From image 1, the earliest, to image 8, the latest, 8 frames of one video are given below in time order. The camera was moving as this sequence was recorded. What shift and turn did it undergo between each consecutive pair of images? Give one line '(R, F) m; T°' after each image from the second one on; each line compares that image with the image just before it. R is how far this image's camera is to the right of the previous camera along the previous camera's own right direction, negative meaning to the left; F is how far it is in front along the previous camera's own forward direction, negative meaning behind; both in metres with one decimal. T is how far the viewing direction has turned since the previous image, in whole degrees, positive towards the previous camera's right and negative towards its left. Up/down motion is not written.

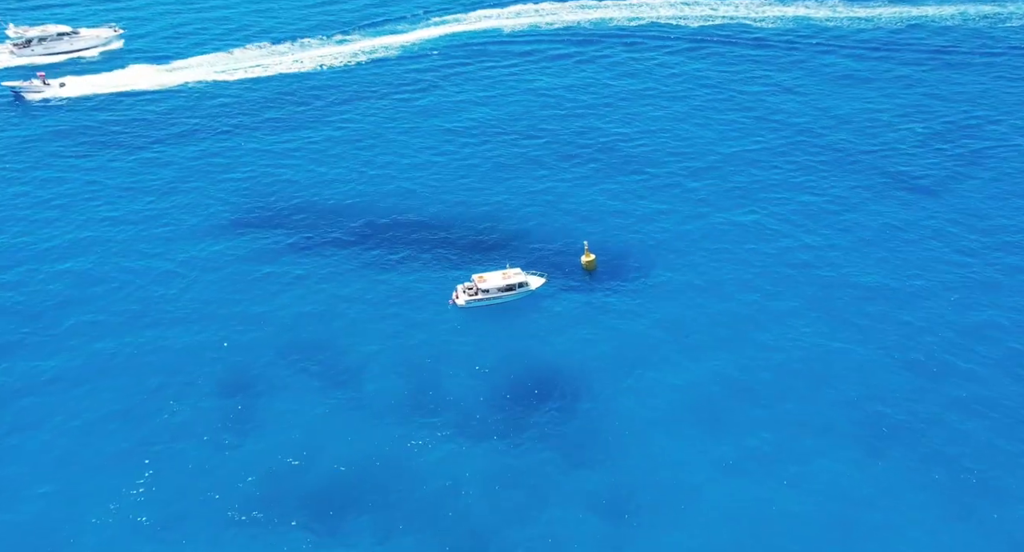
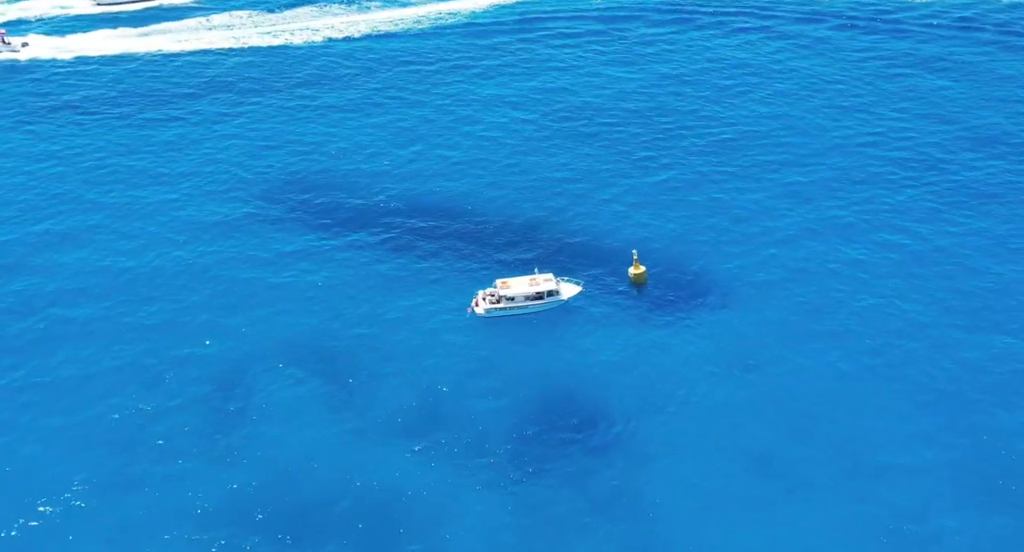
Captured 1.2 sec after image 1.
(+10.5, +21.7) m; -9°
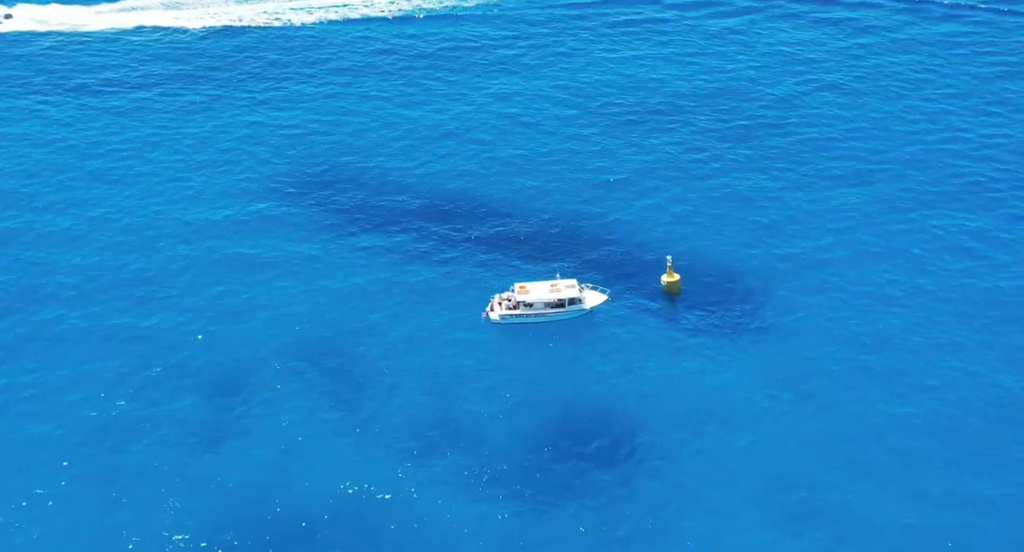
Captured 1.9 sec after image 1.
(+1.7, +8.3) m; -2°
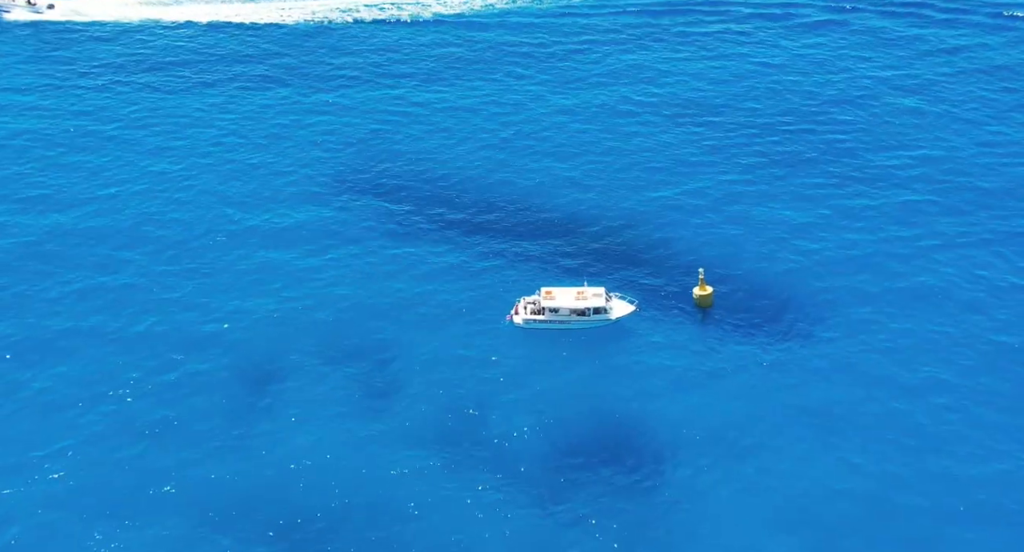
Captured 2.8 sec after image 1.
(+5.1, +0.9) m; -5°
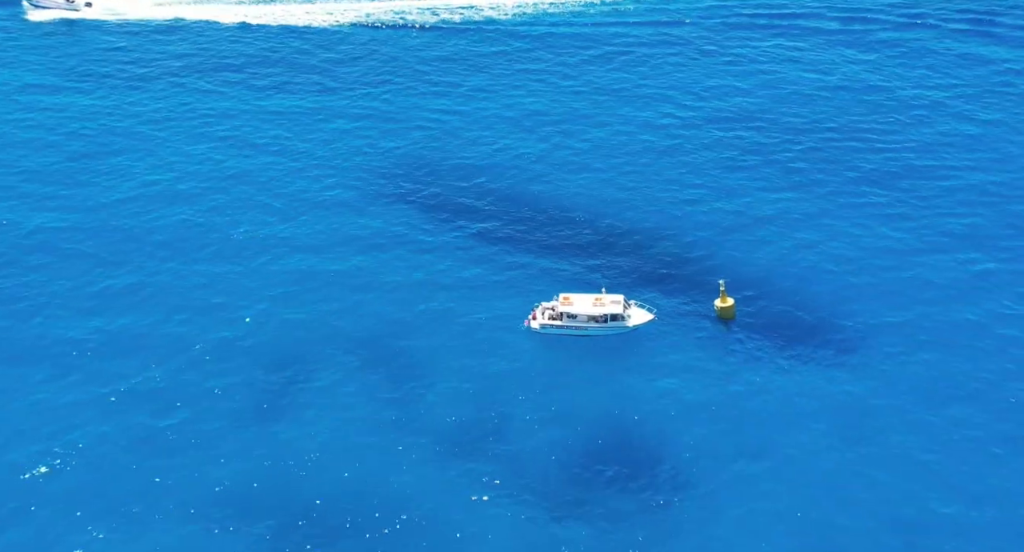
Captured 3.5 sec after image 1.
(+3.1, +0.4) m; -3°
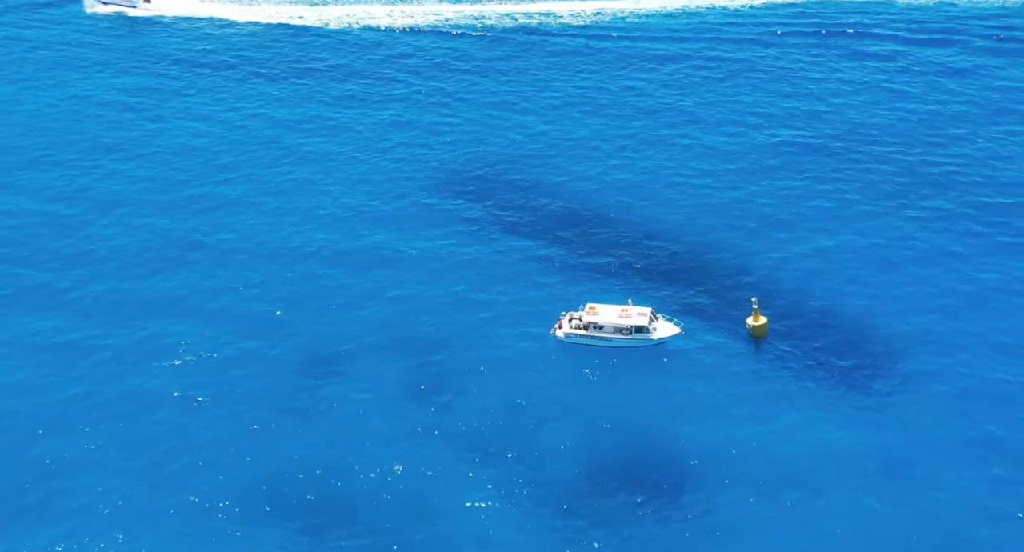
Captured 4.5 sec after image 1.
(+6.0, 0.0) m; -6°
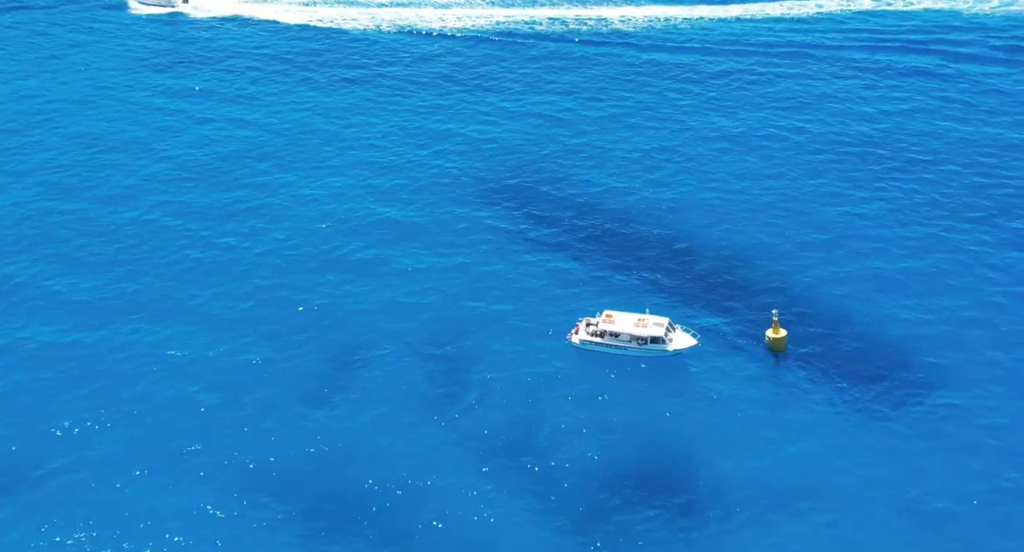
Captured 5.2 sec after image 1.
(+4.3, -0.1) m; -4°
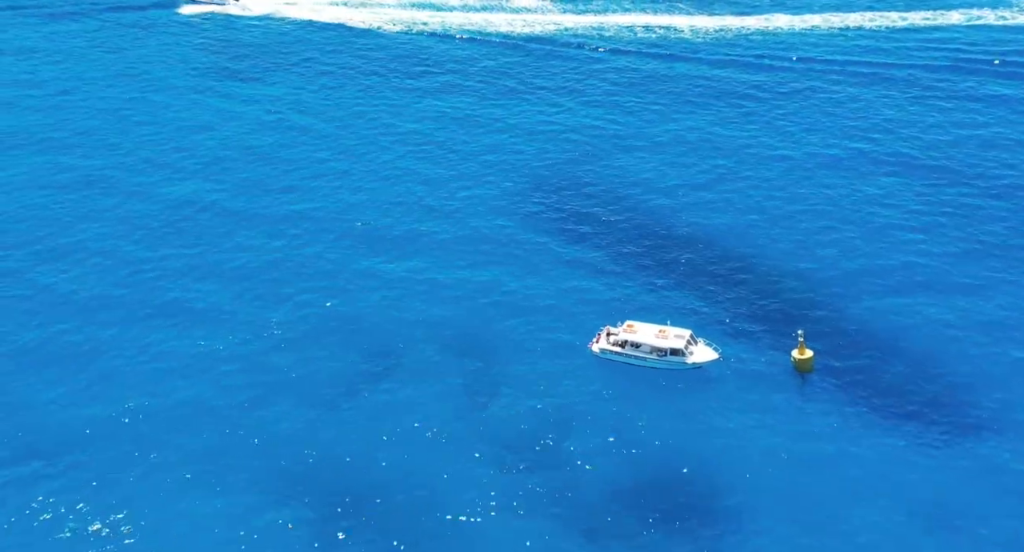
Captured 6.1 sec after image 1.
(+6.1, +0.4) m; -6°
